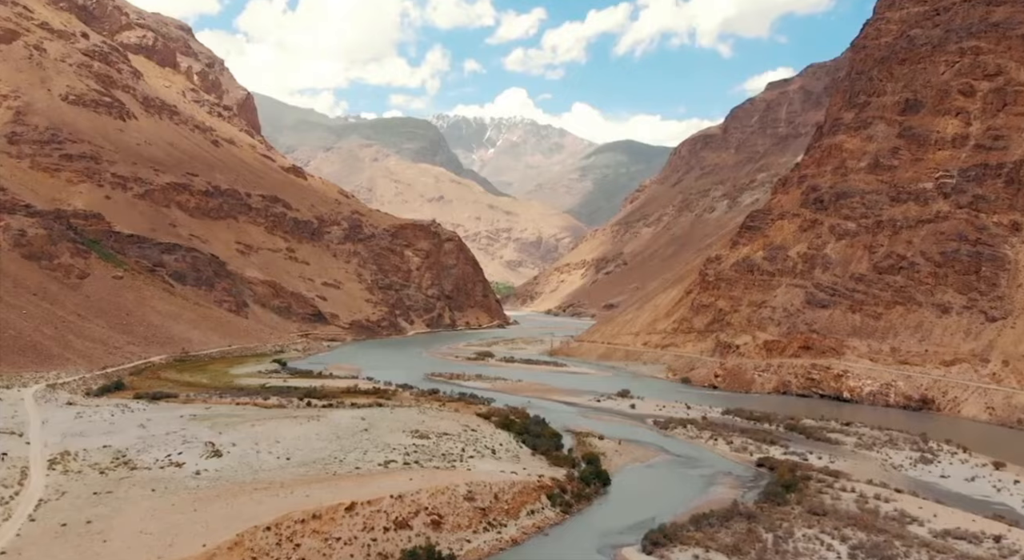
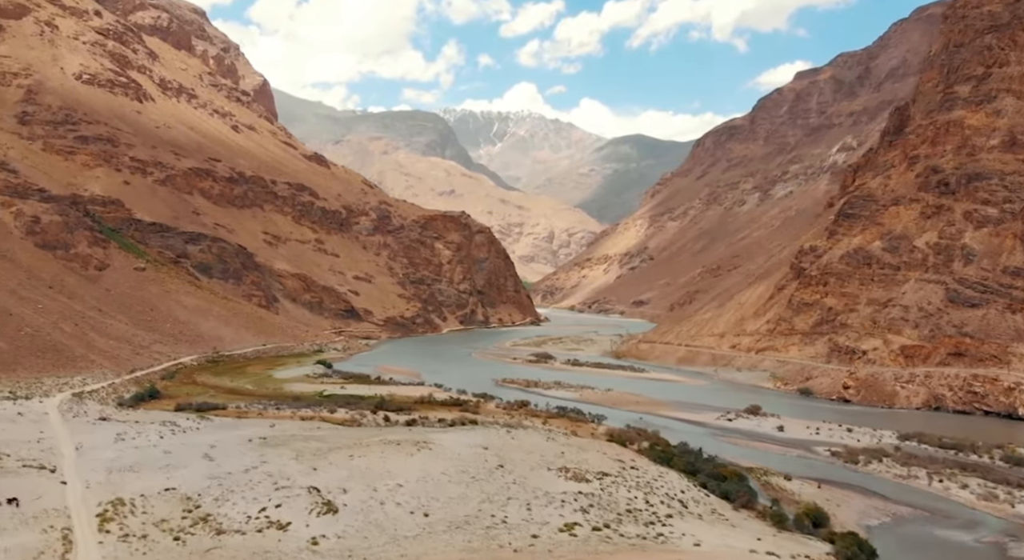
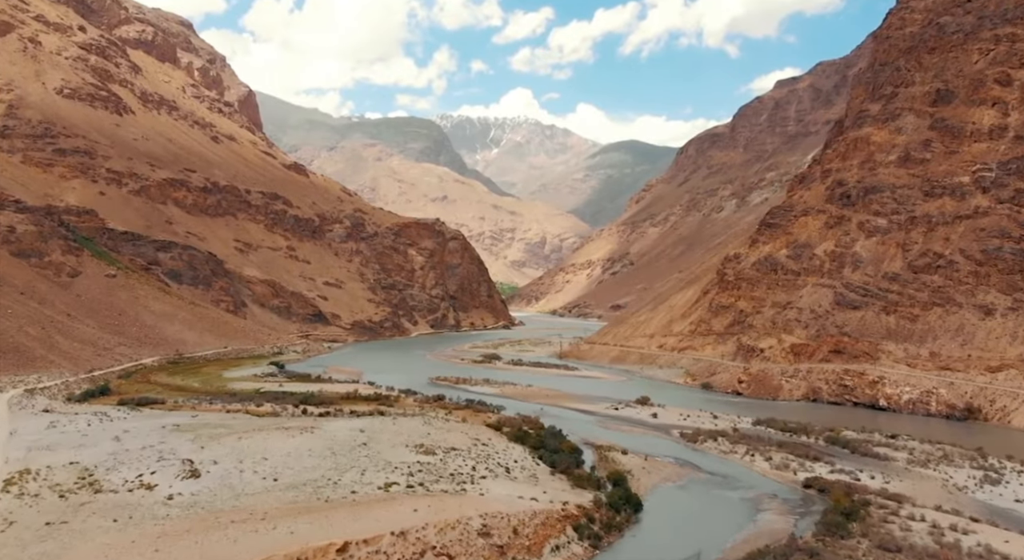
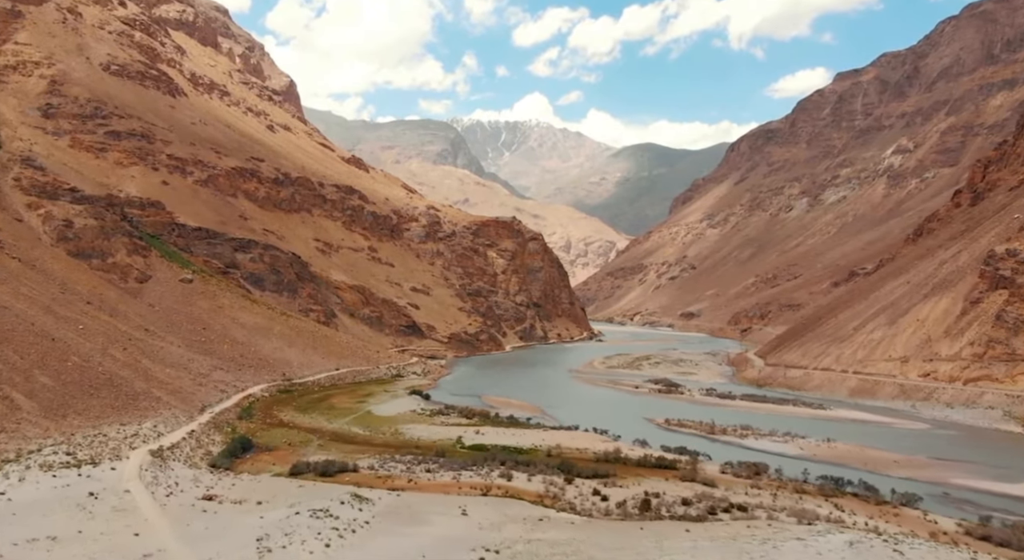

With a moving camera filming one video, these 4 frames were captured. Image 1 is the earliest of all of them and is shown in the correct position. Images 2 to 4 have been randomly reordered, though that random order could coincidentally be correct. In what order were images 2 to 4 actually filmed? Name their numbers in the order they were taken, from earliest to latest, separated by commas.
3, 2, 4
